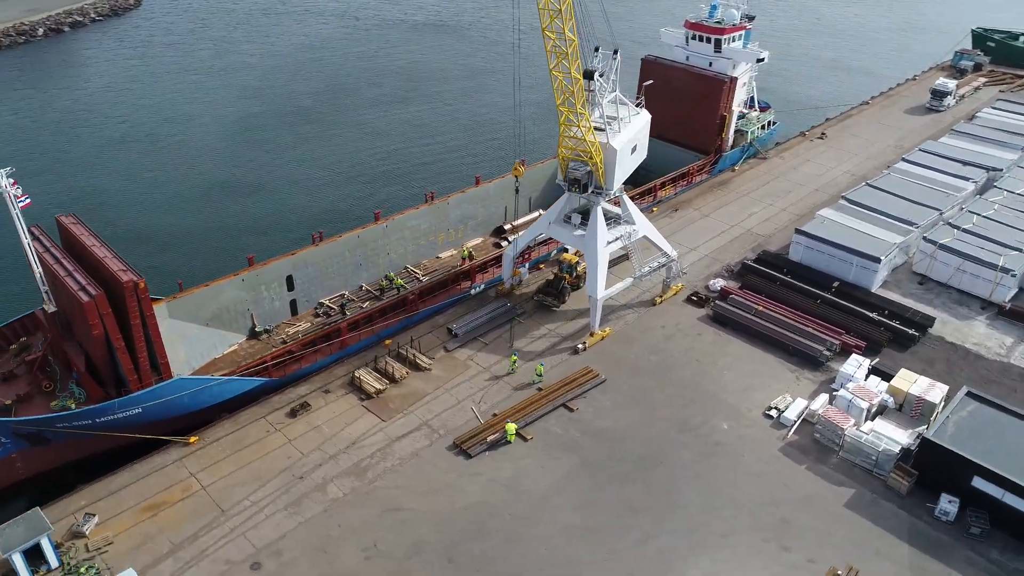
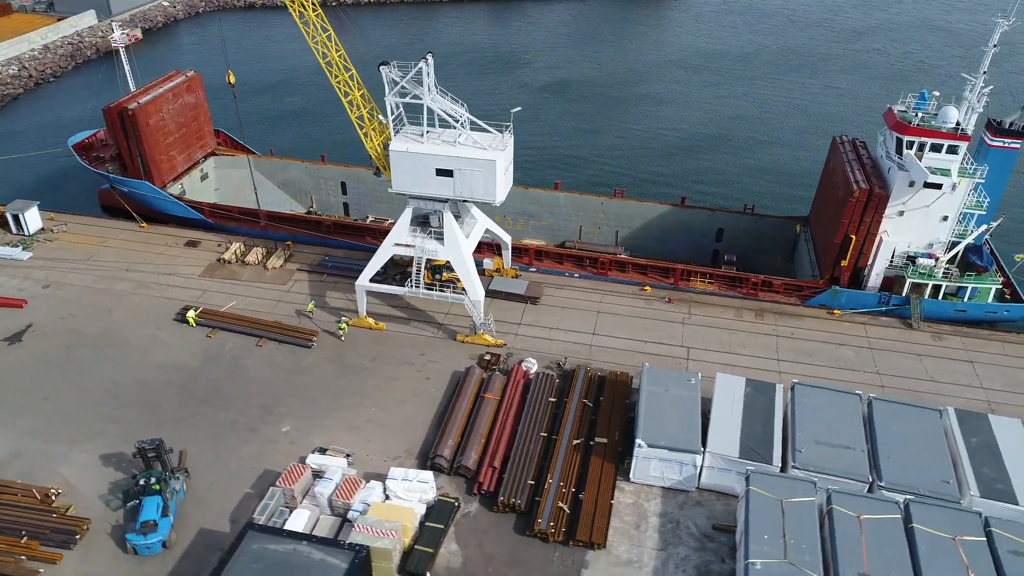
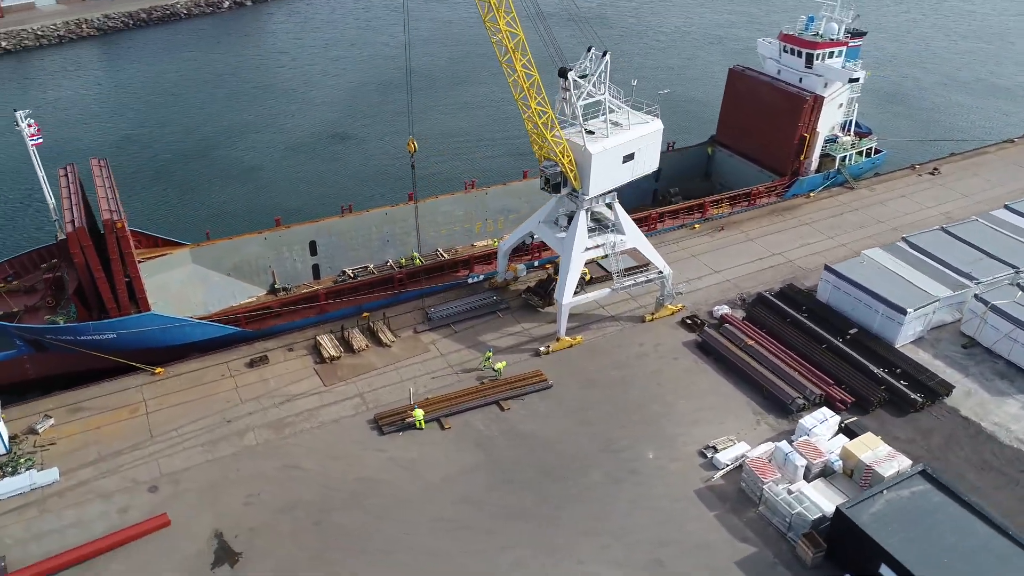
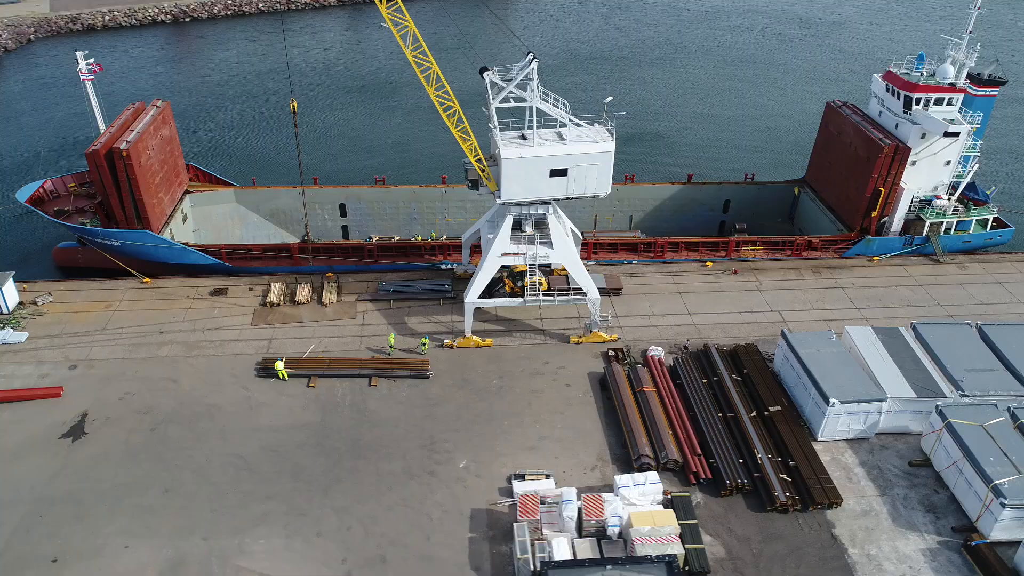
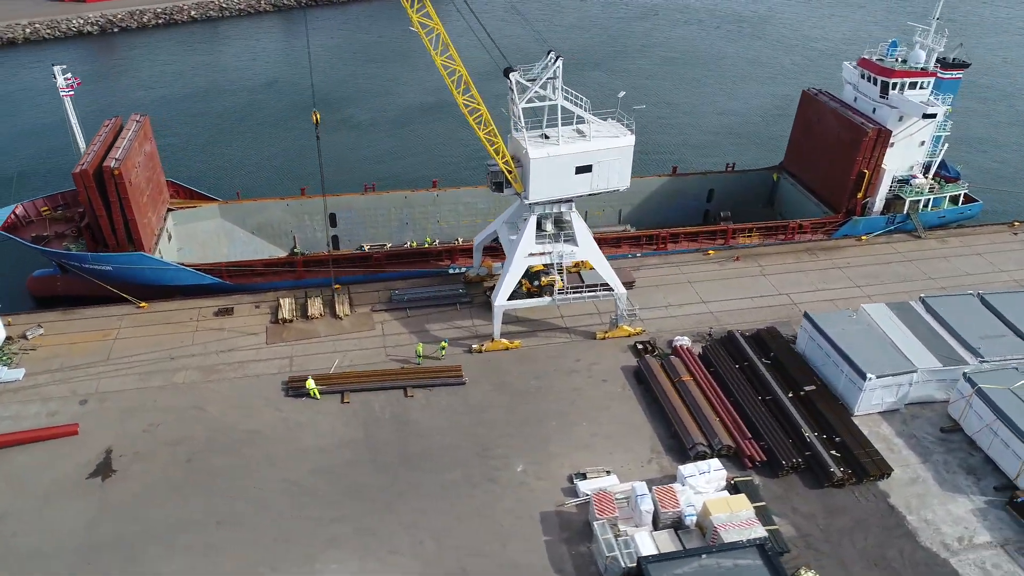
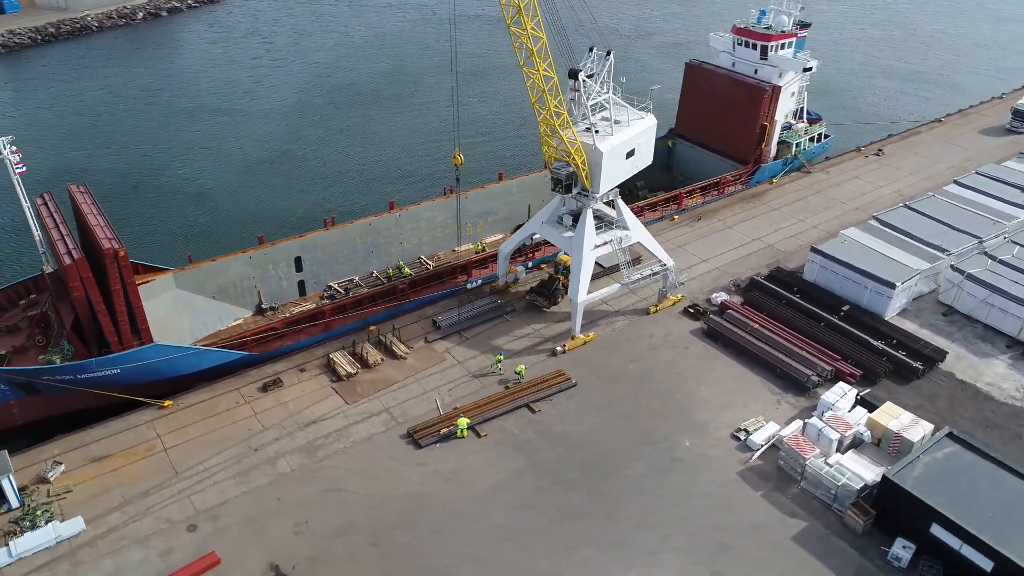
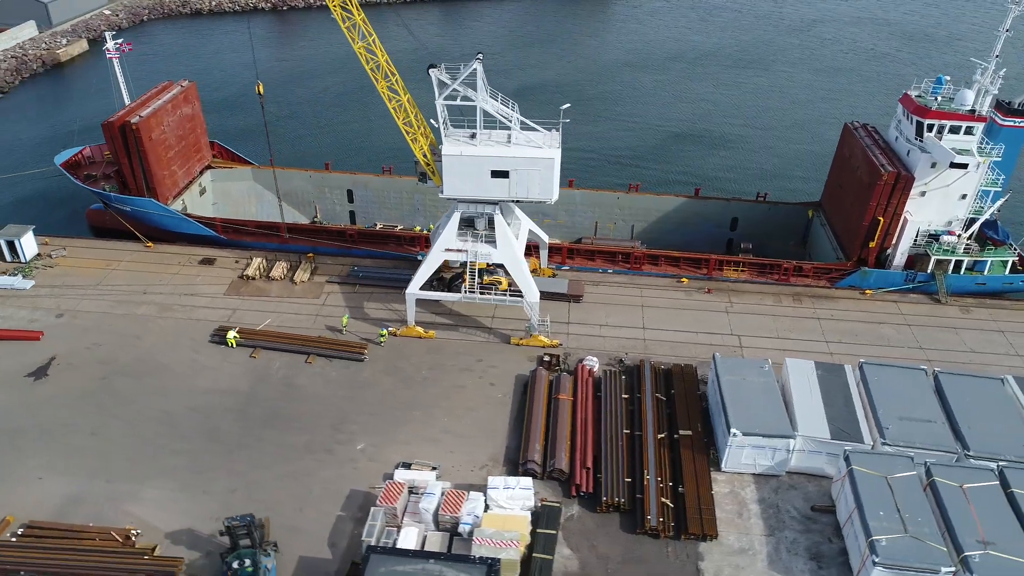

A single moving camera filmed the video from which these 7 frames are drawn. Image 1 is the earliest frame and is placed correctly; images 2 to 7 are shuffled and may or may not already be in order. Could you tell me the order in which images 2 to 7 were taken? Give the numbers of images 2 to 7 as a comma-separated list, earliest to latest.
6, 3, 5, 4, 7, 2
